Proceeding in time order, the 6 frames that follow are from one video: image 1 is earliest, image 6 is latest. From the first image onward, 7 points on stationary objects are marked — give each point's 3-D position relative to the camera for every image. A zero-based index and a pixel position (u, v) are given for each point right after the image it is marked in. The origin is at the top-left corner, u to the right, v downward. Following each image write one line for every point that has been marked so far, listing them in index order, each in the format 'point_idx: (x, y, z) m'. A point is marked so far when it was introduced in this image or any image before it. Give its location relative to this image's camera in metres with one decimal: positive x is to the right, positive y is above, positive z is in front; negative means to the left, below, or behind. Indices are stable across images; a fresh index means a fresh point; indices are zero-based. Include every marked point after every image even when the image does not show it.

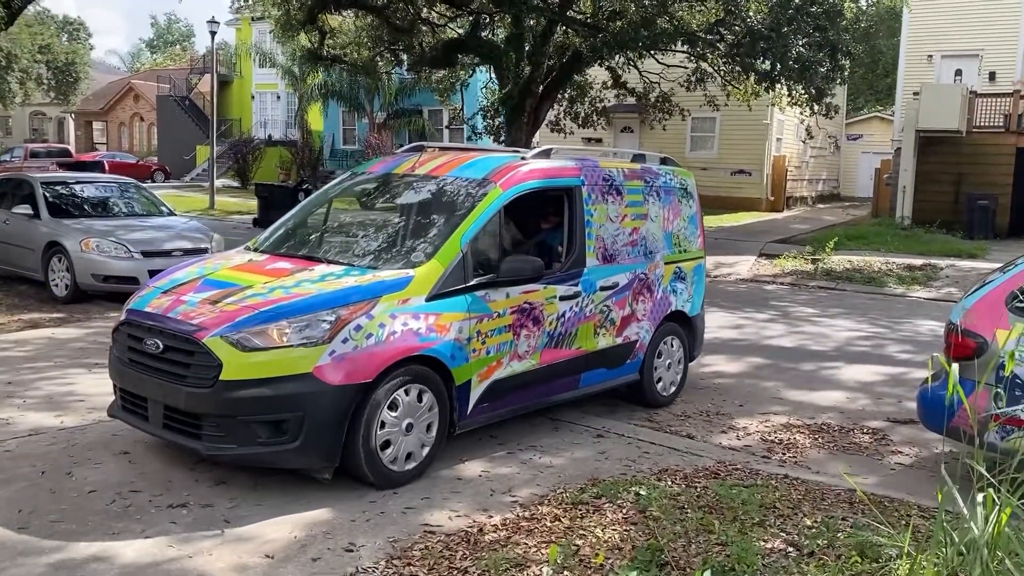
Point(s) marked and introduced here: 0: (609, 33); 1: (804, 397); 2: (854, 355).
0: (+1.9, +5.0, +17.3) m
1: (+2.4, -0.9, +7.2) m
2: (+3.5, -0.7, +8.9) m
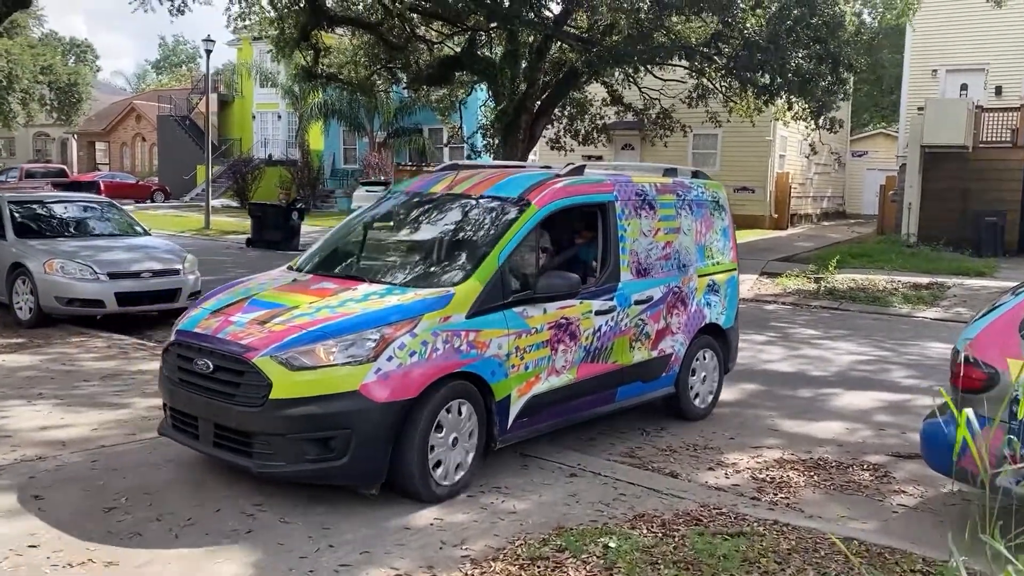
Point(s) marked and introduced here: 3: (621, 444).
0: (+1.8, +4.6, +16.9) m
1: (+2.2, -1.1, +6.7) m
2: (+3.3, -0.9, +8.4) m
3: (+0.6, -1.1, +6.2) m
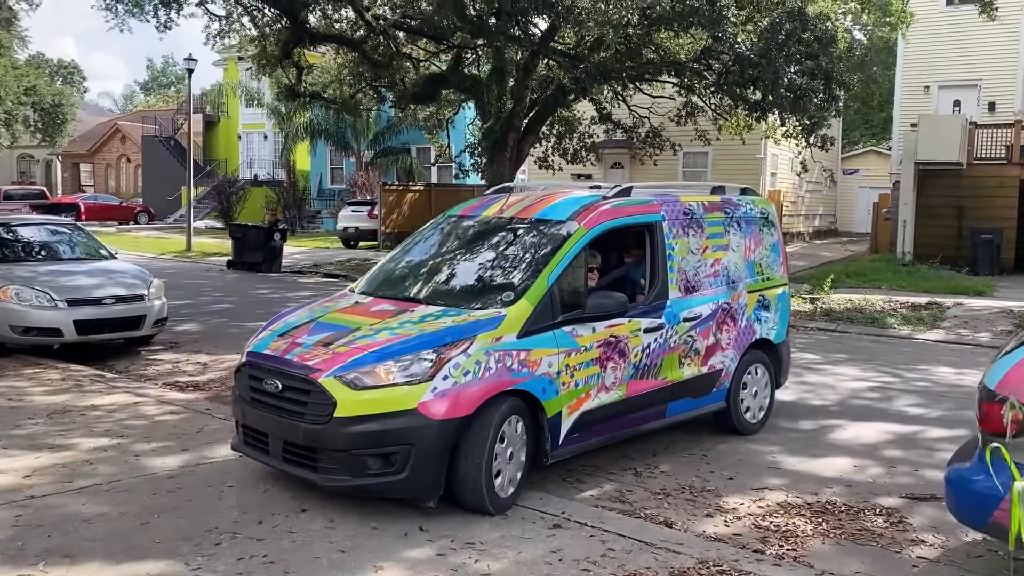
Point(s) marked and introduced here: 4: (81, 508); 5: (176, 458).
0: (+1.5, +4.2, +16.6) m
1: (+2.0, -1.2, +6.2) m
2: (+3.1, -1.1, +7.9) m
3: (+0.5, -1.3, +5.6) m
4: (-2.4, -1.2, +4.9) m
5: (-2.3, -1.1, +5.9) m
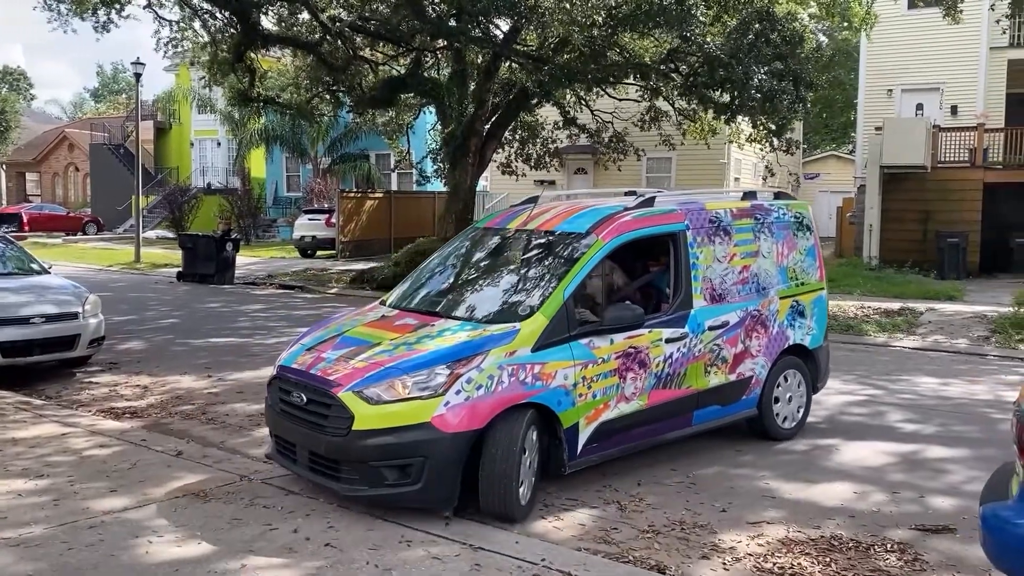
0: (+0.8, +4.0, +16.1) m
1: (+1.9, -1.3, +5.7) m
2: (+2.9, -1.2, +7.4) m
3: (+0.3, -1.4, +5.1) m
4: (-2.5, -1.3, +4.2) m
5: (-2.4, -1.3, +5.2) m
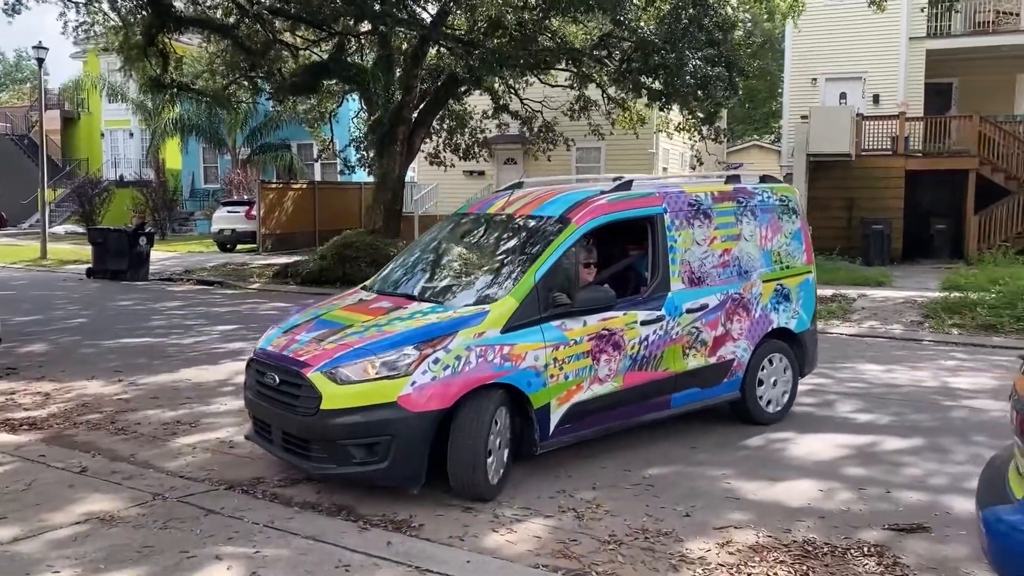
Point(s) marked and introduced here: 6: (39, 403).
0: (-0.5, +4.2, +15.6) m
1: (+1.5, -1.2, +5.4) m
2: (+2.4, -1.1, +7.2) m
3: (+0.1, -1.3, +4.6) m
4: (-2.7, -1.3, +3.5) m
5: (-2.7, -1.3, +4.6) m
6: (-4.1, -1.0, +7.7) m
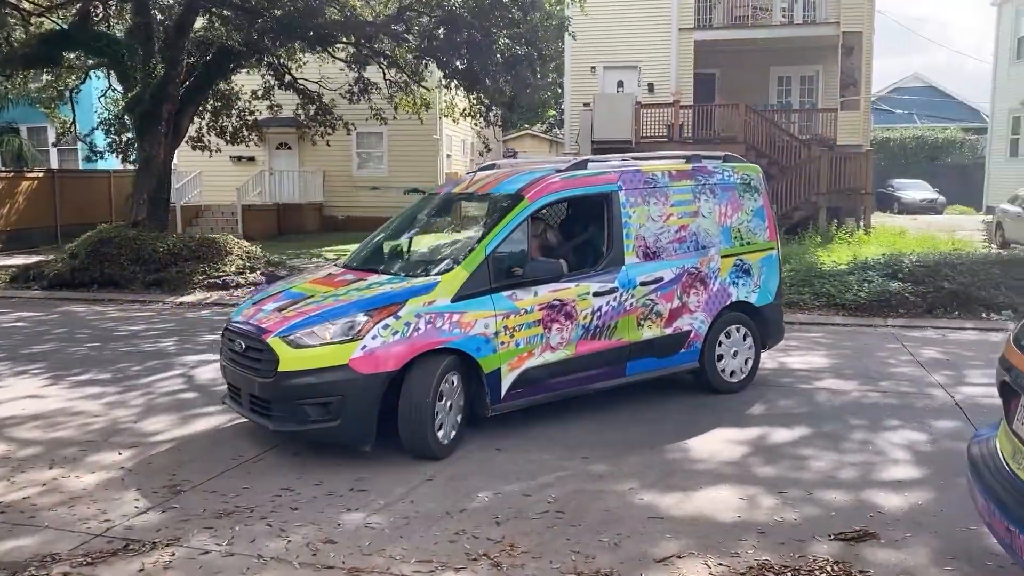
0: (-3.9, +4.2, +14.0) m
1: (+0.9, -1.2, +4.7) m
2: (+1.3, -0.9, +6.7) m
3: (-0.3, -1.3, +3.7) m
4: (-2.6, -1.4, +1.9) m
5: (-2.9, -1.4, +2.9) m
6: (-5.1, -1.1, +5.5) m
